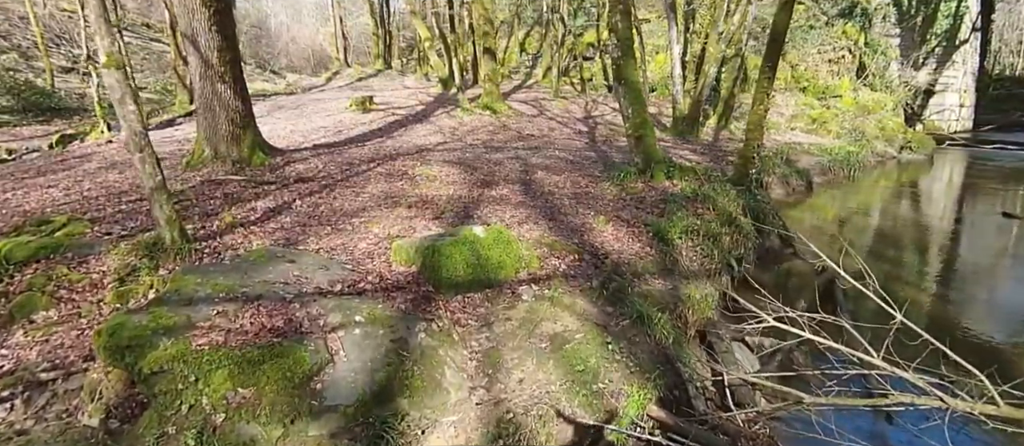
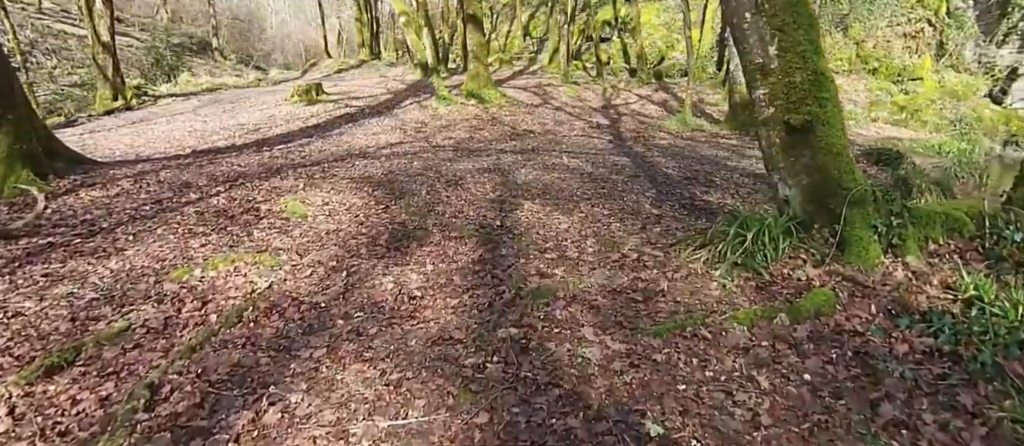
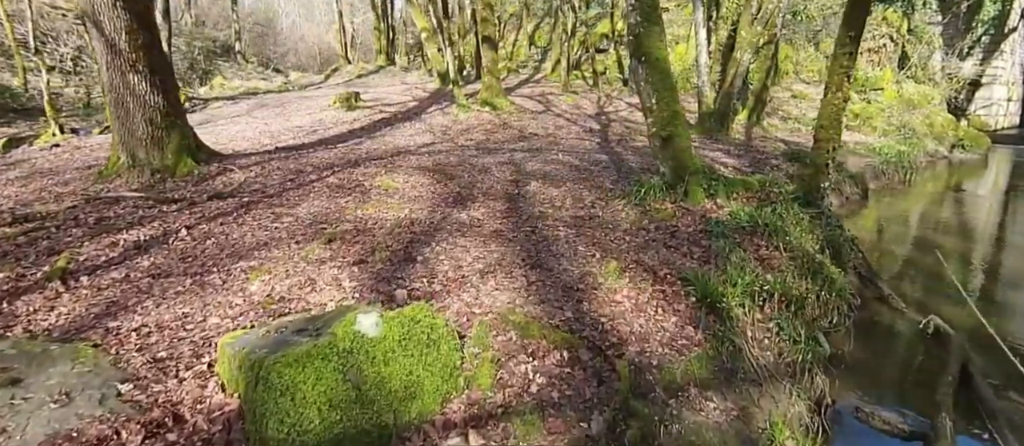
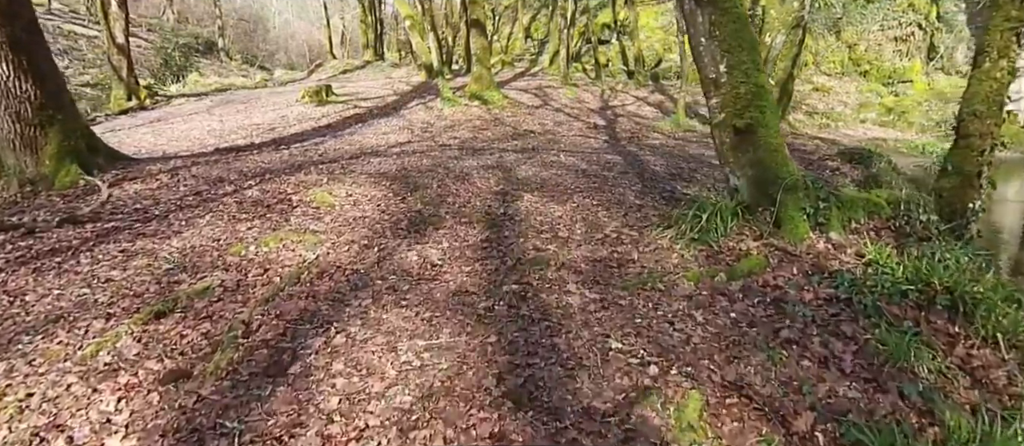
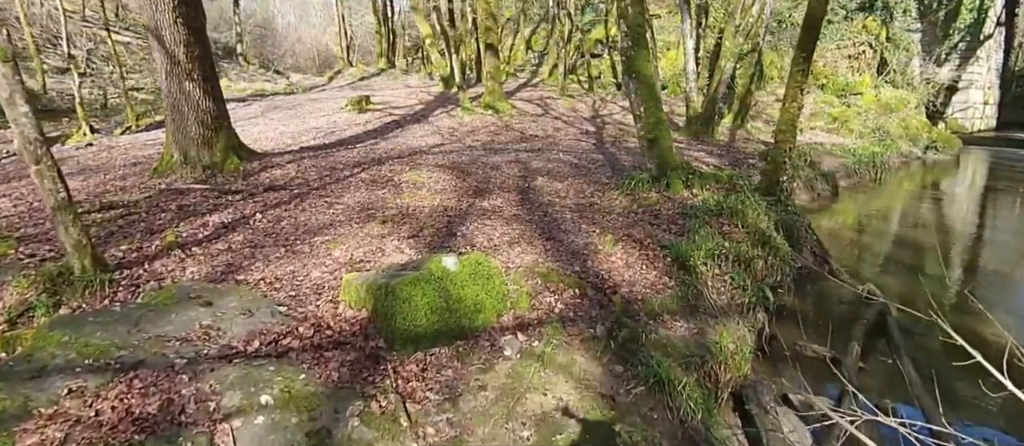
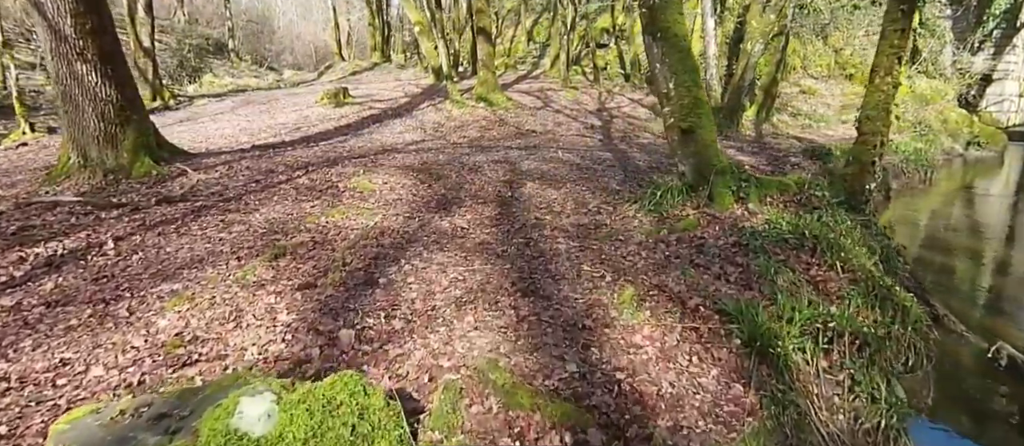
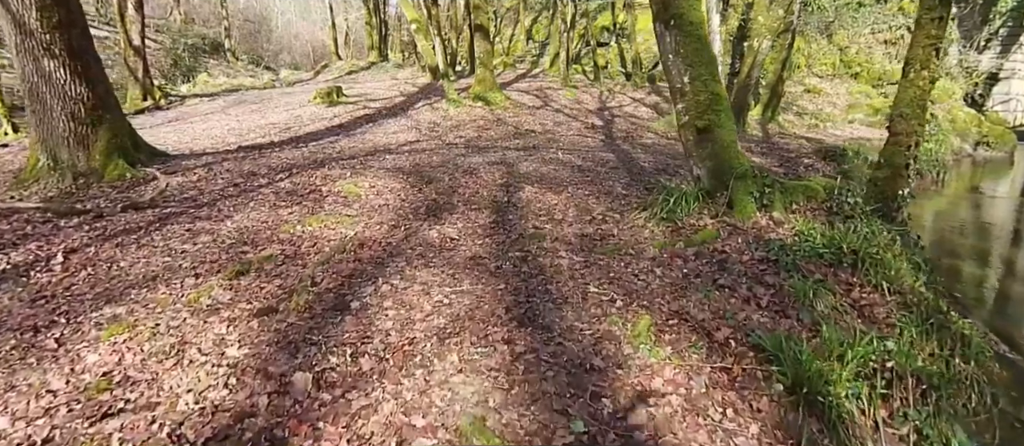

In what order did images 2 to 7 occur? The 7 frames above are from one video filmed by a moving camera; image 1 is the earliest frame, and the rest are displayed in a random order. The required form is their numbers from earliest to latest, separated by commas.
5, 3, 6, 7, 4, 2
